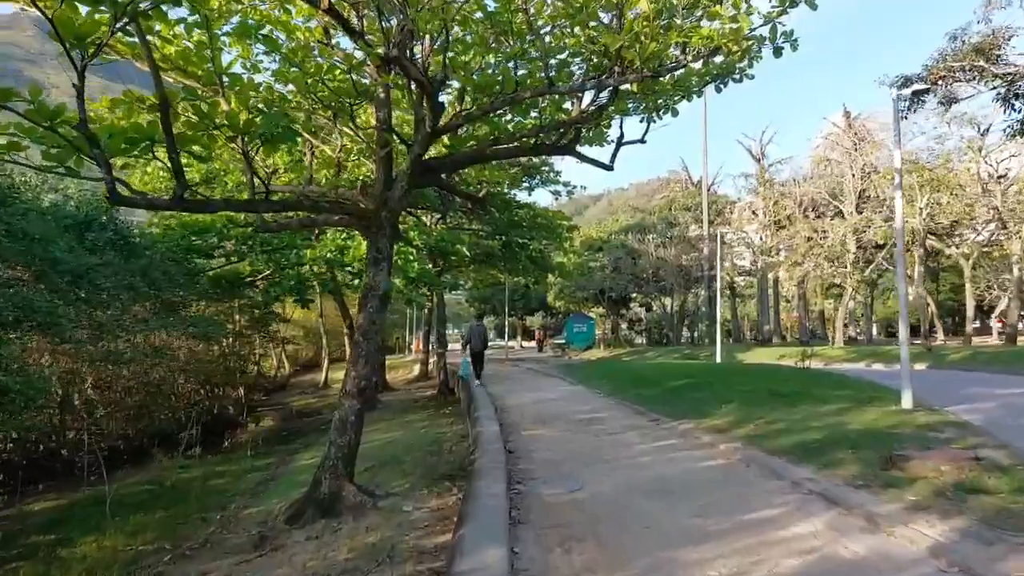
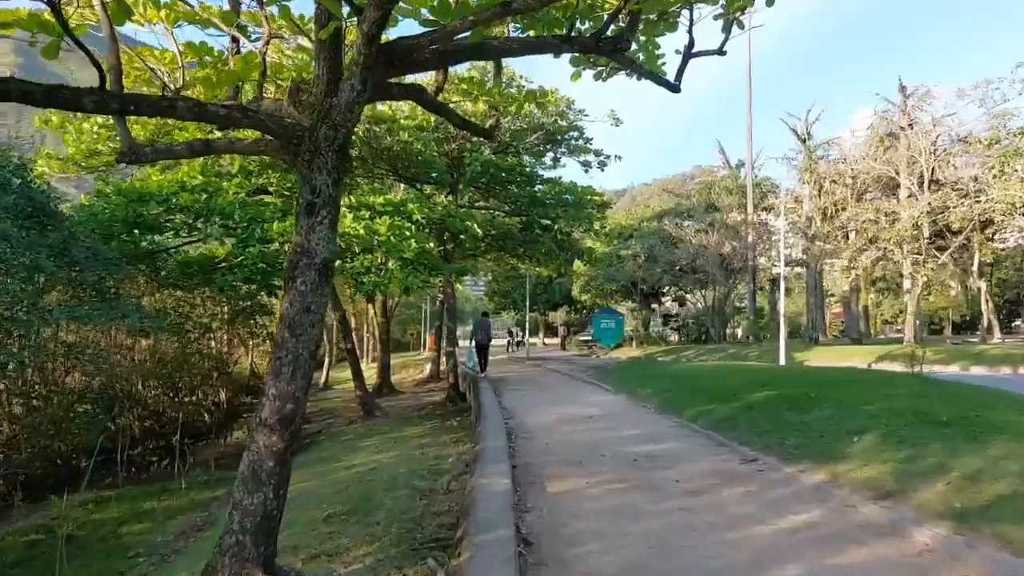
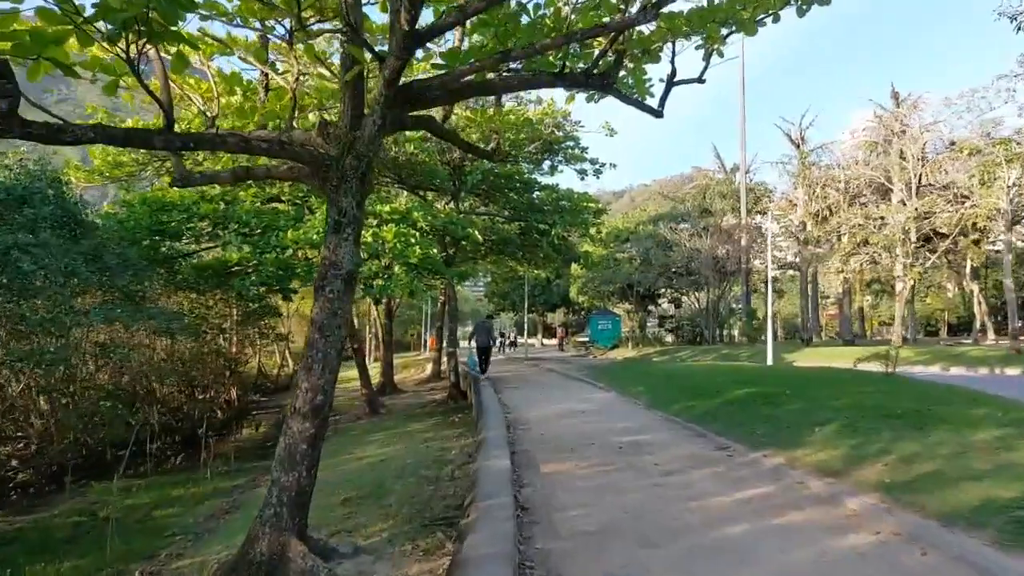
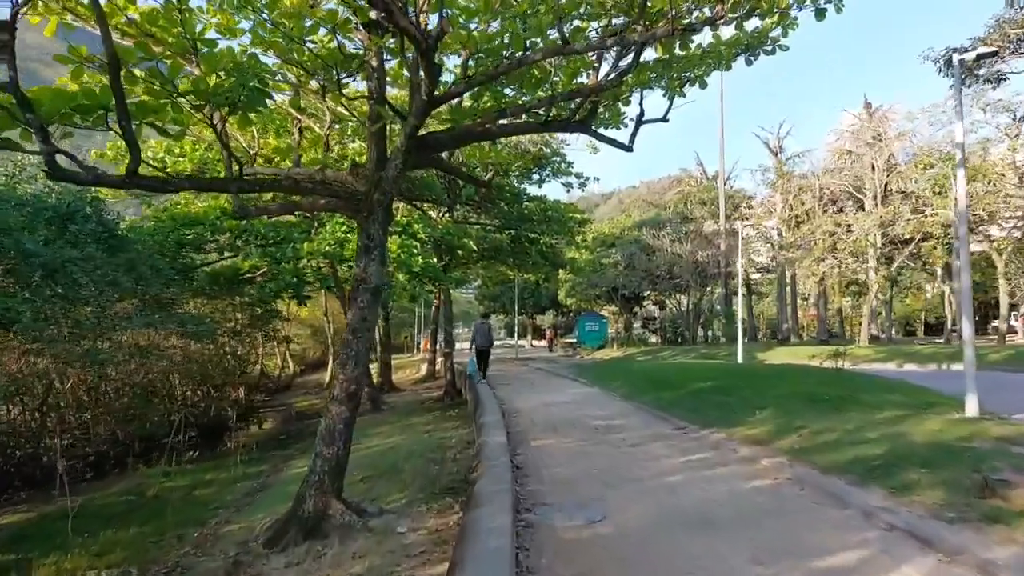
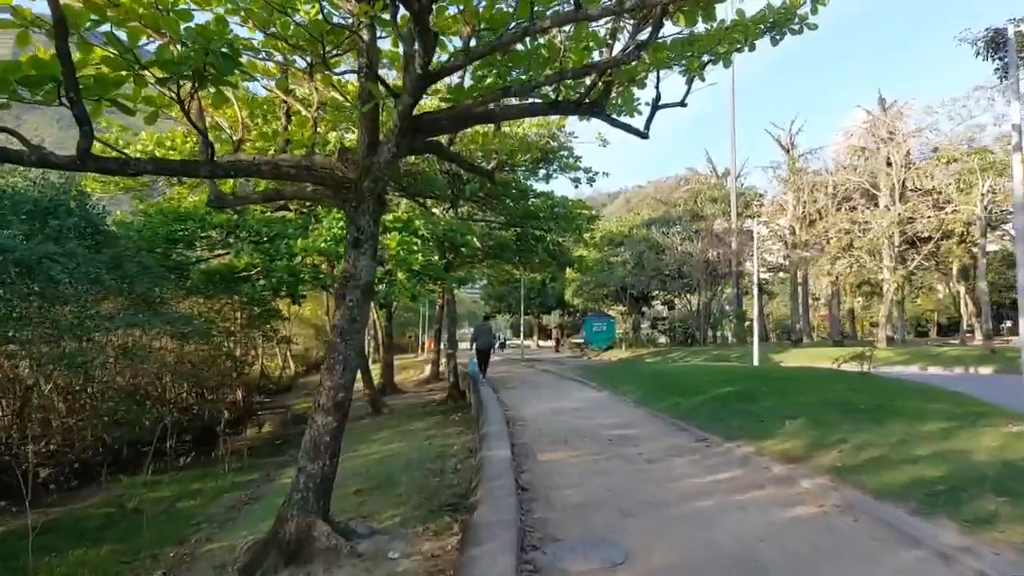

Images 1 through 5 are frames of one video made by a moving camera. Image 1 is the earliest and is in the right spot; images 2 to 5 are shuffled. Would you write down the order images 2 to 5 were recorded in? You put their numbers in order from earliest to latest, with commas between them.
4, 5, 3, 2
